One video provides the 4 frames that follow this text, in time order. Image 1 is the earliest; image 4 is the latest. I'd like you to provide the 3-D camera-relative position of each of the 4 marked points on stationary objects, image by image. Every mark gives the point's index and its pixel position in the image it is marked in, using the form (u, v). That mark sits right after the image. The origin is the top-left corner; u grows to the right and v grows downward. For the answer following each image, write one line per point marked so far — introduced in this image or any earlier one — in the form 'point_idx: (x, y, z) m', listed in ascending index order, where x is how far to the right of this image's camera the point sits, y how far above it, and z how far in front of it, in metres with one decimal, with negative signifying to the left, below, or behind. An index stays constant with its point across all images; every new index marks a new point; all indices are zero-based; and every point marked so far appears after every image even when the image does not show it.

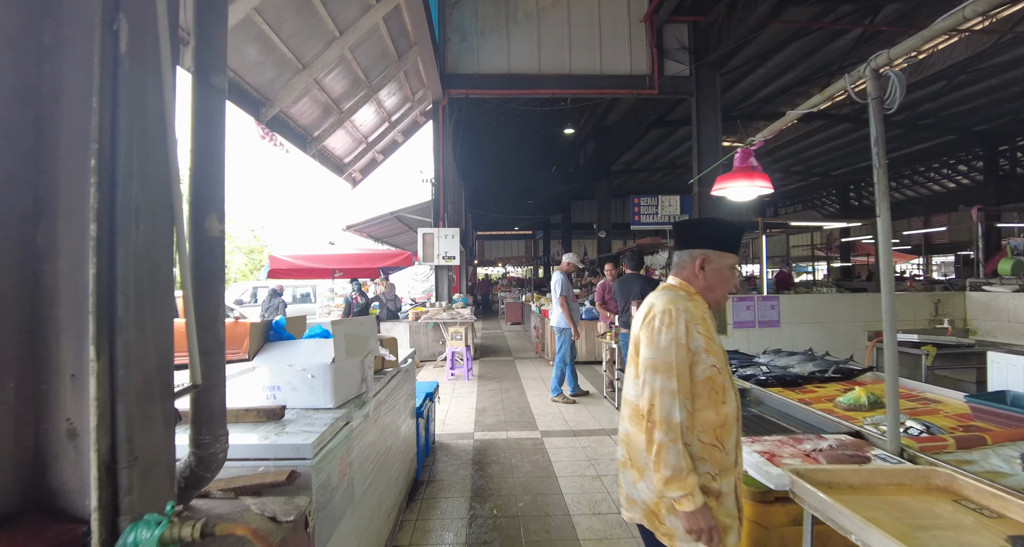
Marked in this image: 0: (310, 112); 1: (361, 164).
0: (-3.0, +2.4, +6.9) m
1: (-3.1, +2.3, +9.6) m
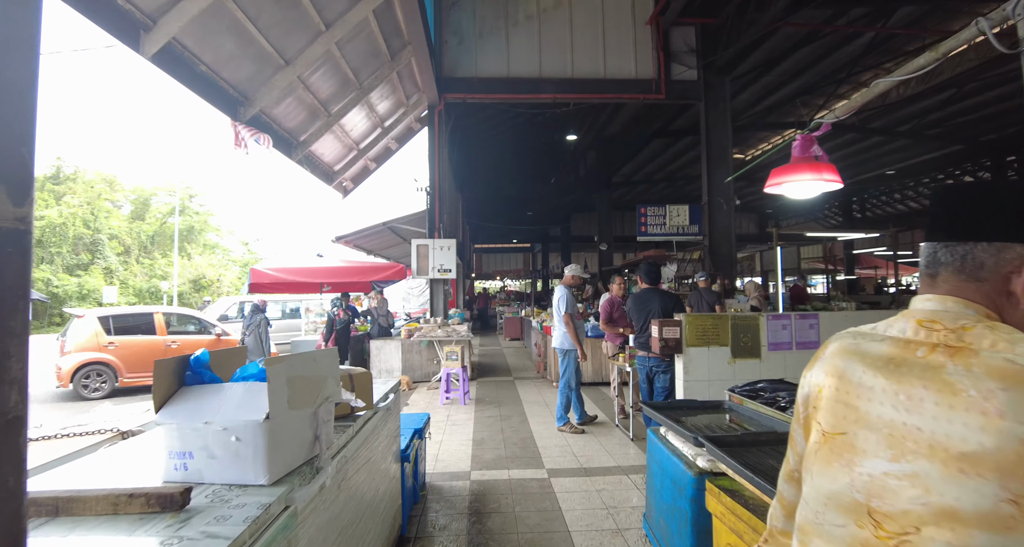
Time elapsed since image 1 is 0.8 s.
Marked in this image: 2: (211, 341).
0: (-3.0, +2.2, +6.4) m
1: (-3.1, +2.0, +9.2) m
2: (-5.8, -1.3, +9.1) m
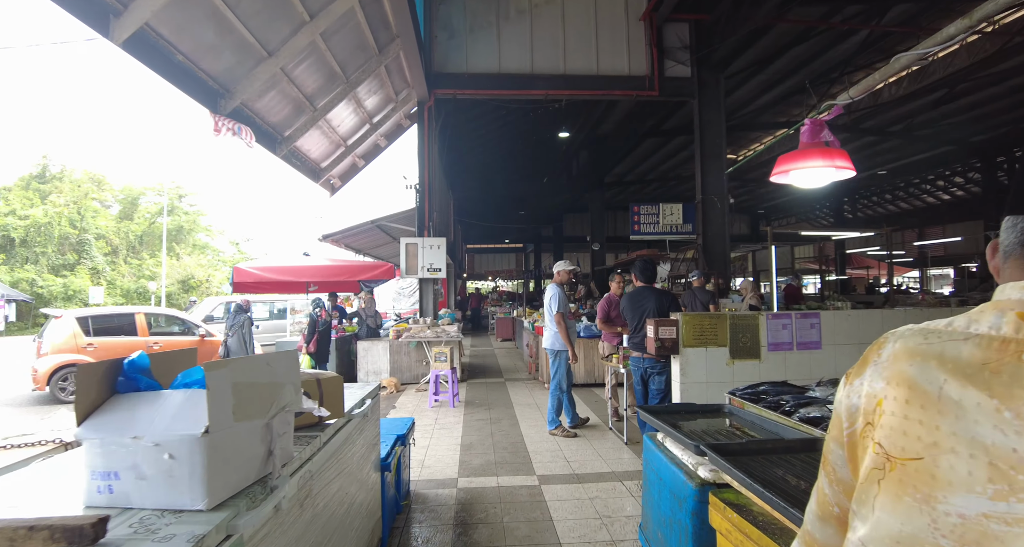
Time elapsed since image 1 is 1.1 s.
0: (-3.1, +2.2, +6.2) m
1: (-3.3, +2.0, +9.0) m
2: (-6.0, -1.3, +8.9) m
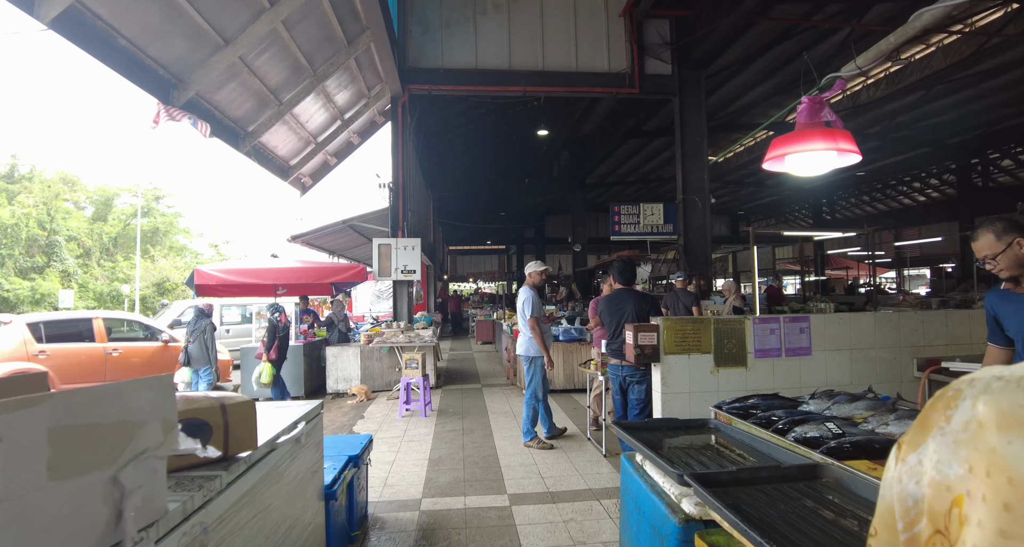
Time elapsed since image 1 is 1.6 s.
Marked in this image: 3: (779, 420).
0: (-3.4, +2.2, +5.8) m
1: (-3.7, +2.0, +8.6) m
2: (-6.4, -1.3, +8.4) m
3: (+1.2, -0.6, +2.1) m
